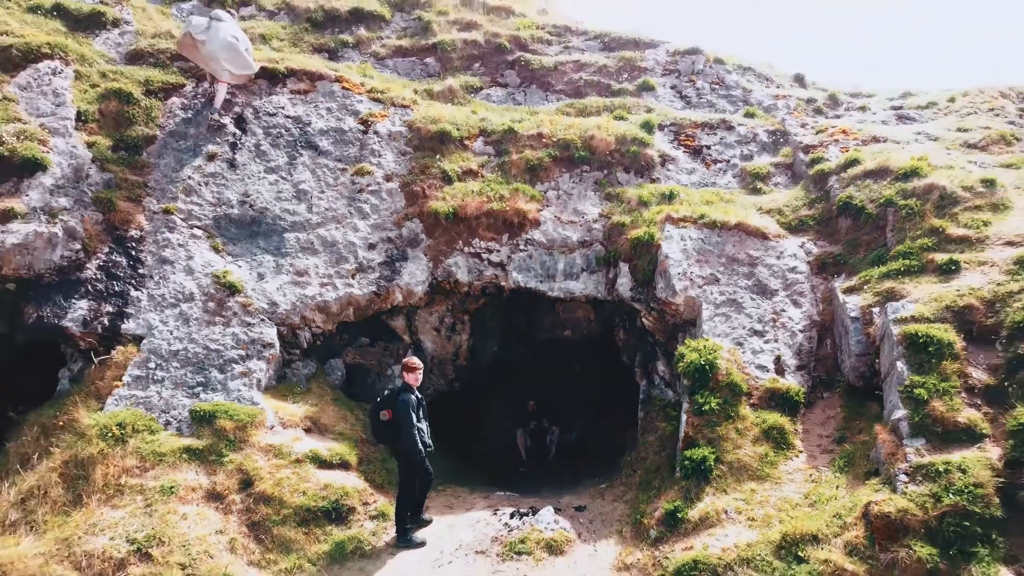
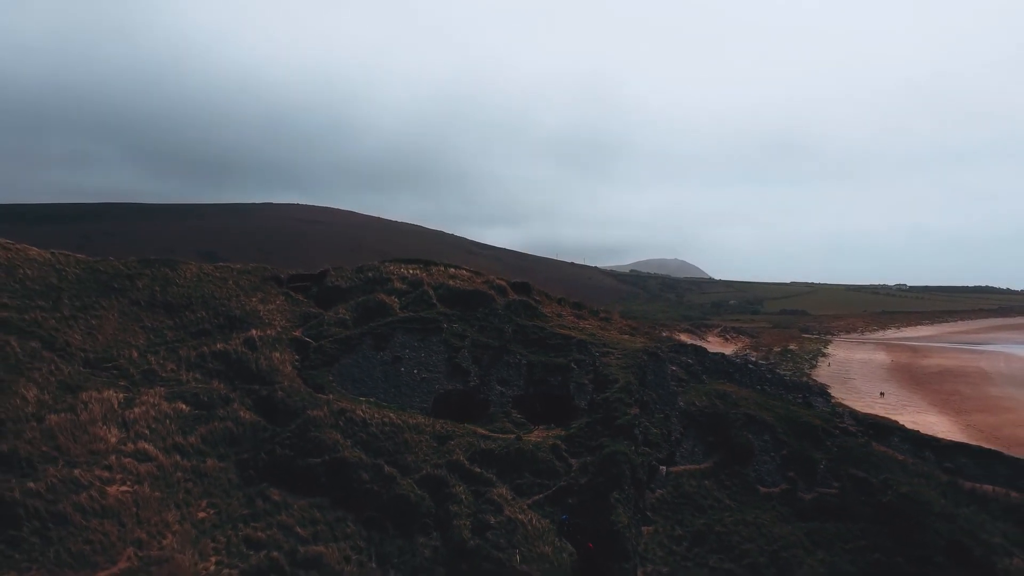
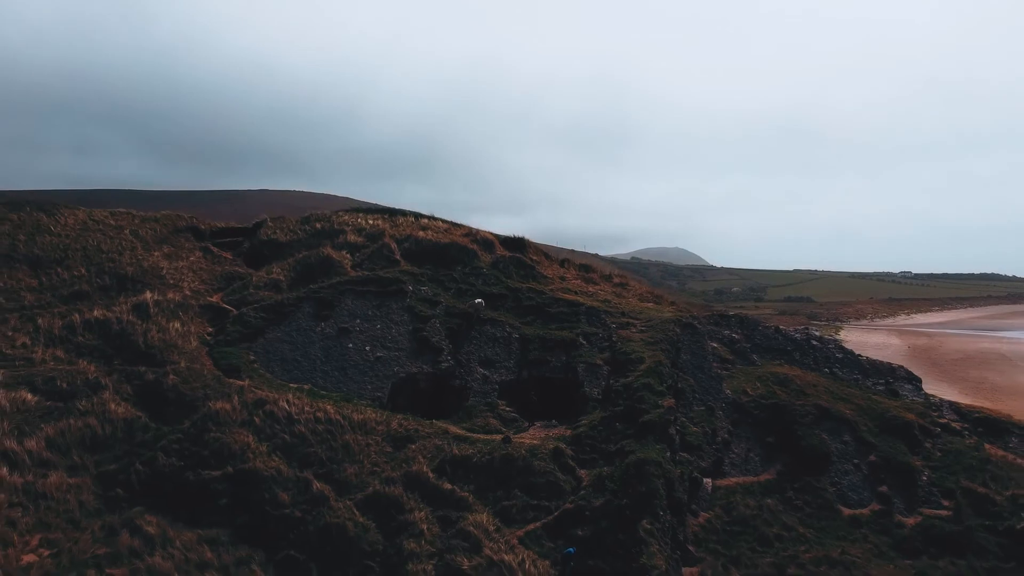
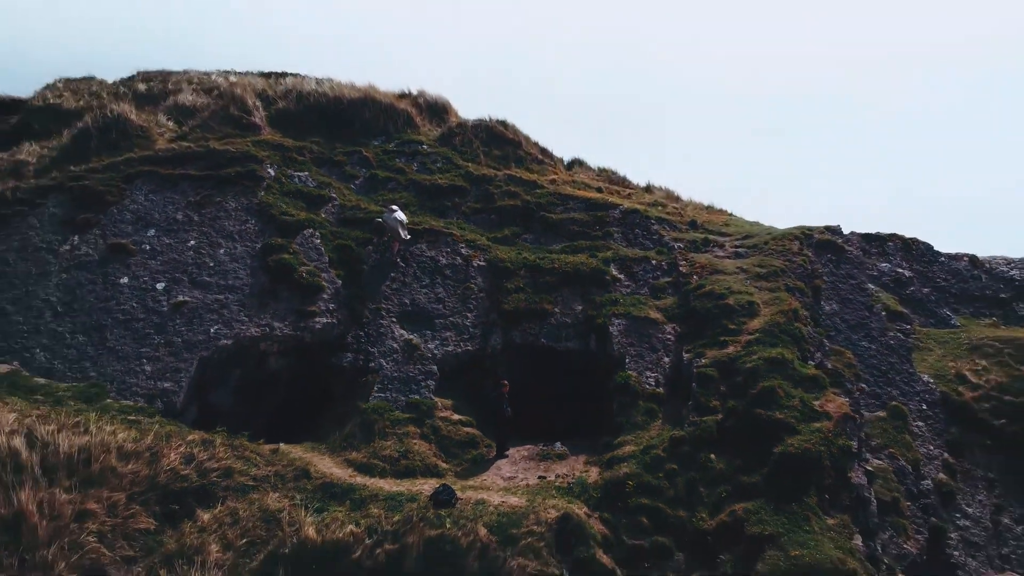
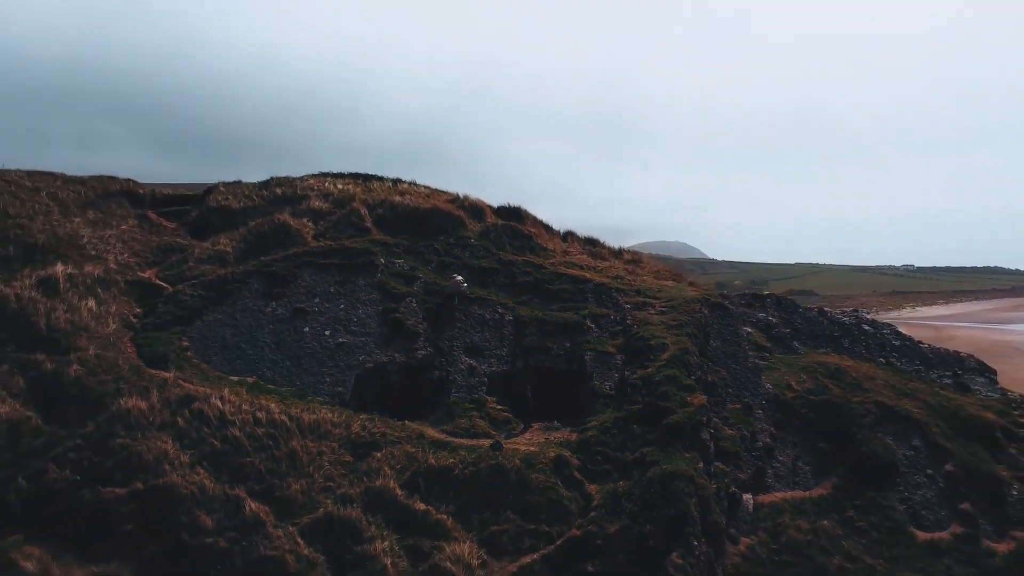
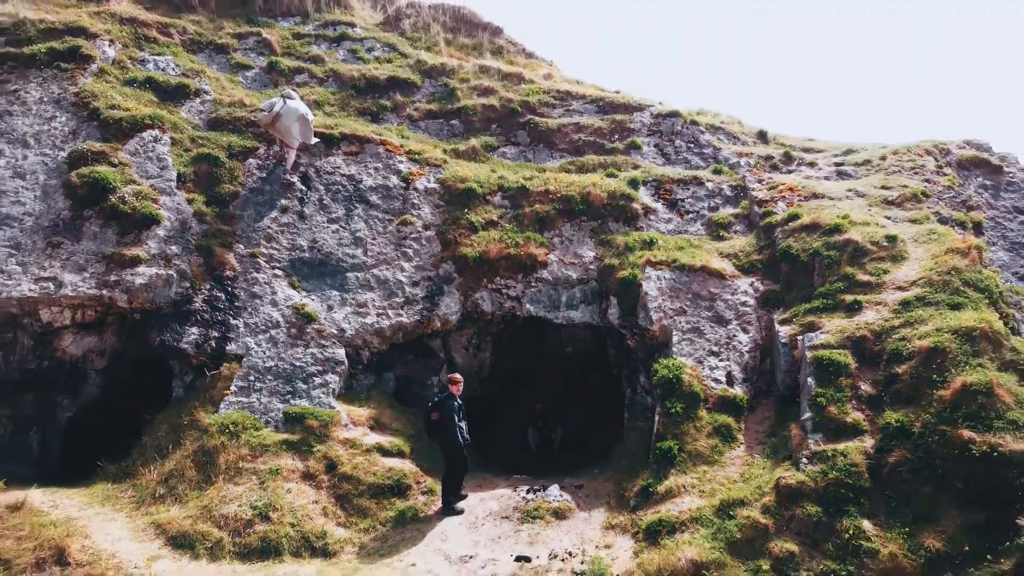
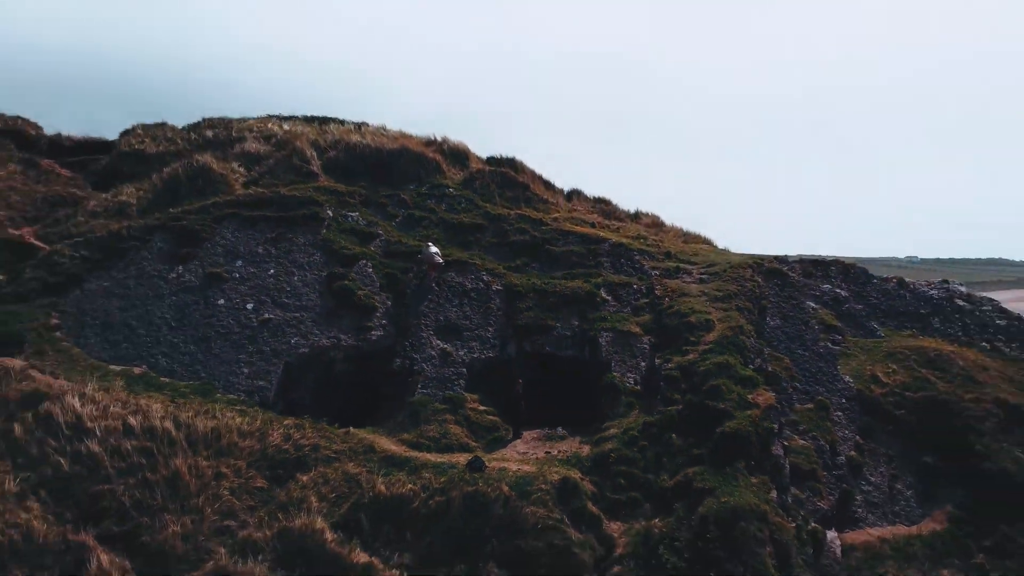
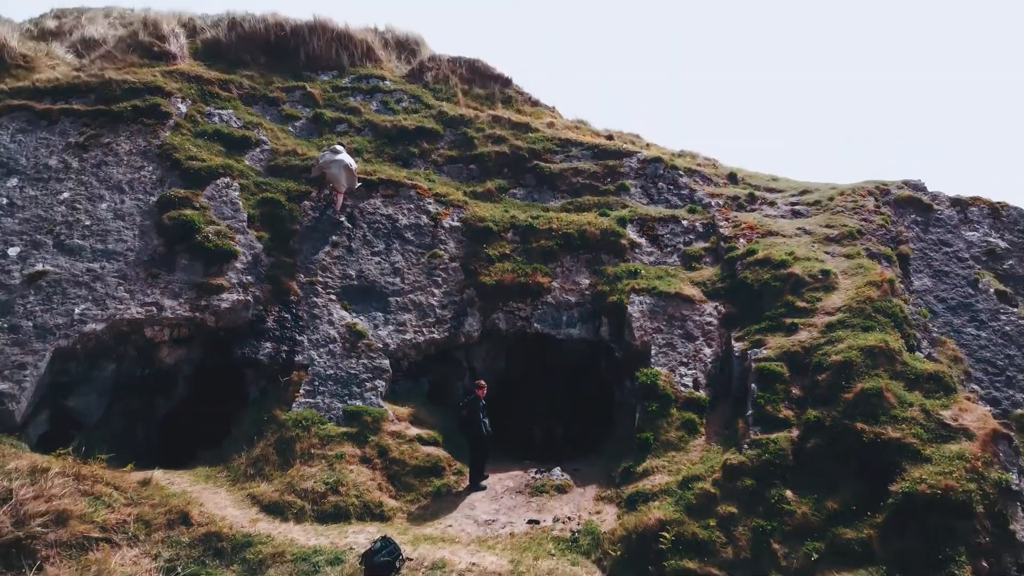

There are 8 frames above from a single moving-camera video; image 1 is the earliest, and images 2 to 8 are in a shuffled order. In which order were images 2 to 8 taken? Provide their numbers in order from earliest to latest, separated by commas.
6, 8, 4, 7, 5, 3, 2
